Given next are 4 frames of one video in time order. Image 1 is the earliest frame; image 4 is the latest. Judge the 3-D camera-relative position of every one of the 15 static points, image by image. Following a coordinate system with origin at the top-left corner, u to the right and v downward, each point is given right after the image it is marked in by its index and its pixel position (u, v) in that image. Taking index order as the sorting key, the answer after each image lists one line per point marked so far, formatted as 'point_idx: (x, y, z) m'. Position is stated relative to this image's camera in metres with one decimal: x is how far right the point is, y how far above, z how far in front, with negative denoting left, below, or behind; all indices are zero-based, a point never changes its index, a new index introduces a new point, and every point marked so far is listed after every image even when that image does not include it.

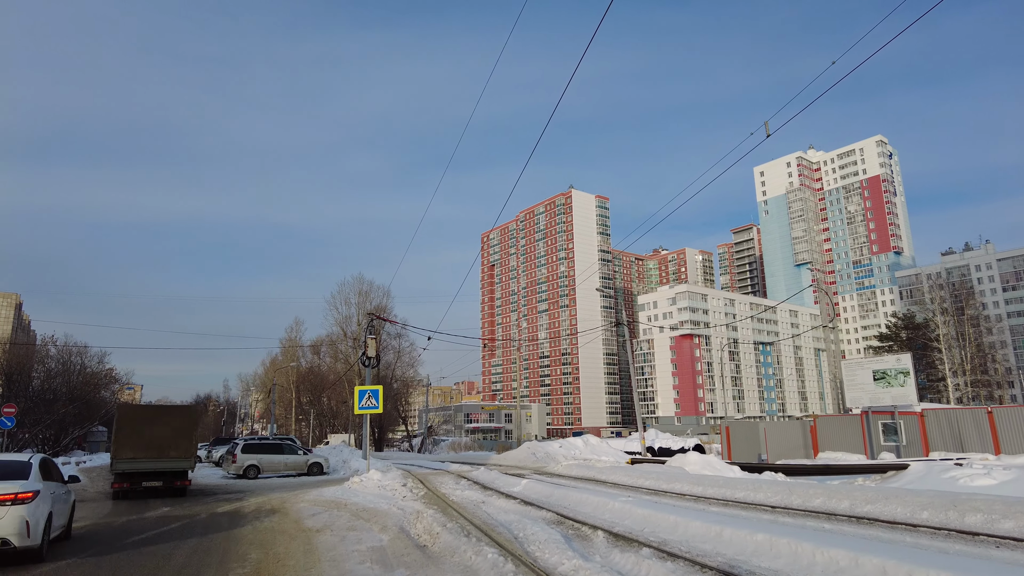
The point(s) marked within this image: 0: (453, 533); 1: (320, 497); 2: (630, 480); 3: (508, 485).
0: (-0.7, -2.8, +6.6) m
1: (-4.0, -4.4, +12.1) m
2: (+2.6, -4.2, +12.7) m
3: (-0.1, -4.2, +12.4) m
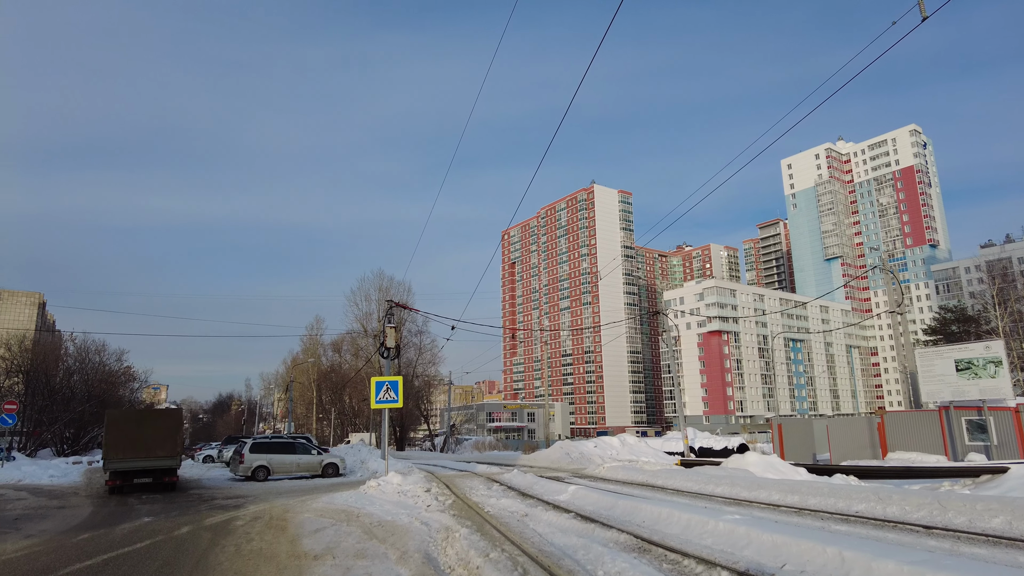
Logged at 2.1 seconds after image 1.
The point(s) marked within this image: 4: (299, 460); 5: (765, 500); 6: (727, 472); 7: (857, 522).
0: (-0.1, -2.3, +4.7) m
1: (-3.2, -3.9, +10.3) m
2: (+3.4, -3.6, +10.6) m
3: (+0.7, -3.7, +10.4) m
4: (-6.7, -5.4, +18.2) m
5: (+3.8, -3.2, +8.7) m
6: (+4.9, -4.2, +13.2) m
7: (+3.9, -2.7, +6.6) m
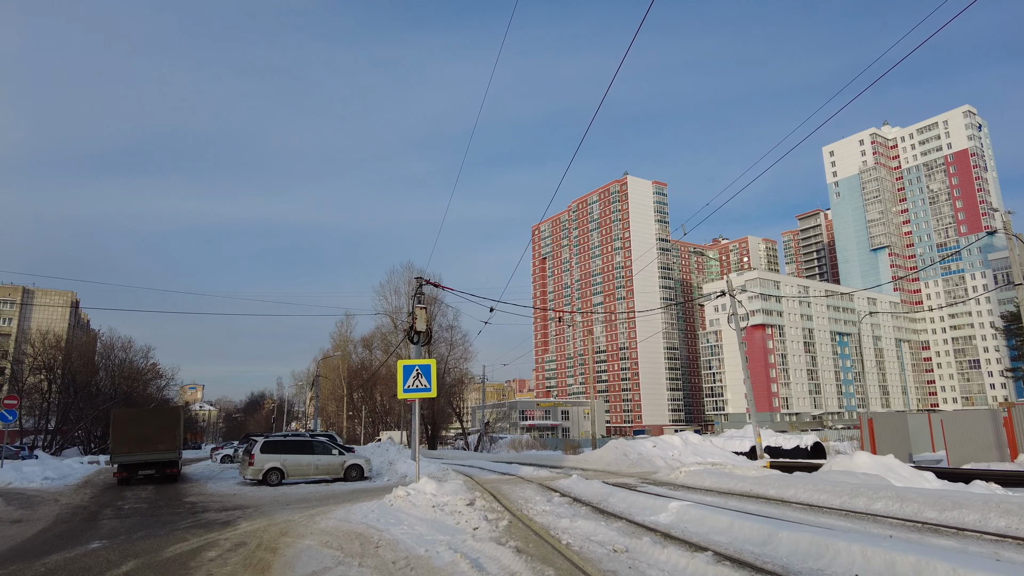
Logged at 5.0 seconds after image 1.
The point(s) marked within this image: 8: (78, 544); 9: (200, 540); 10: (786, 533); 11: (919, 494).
0: (+0.6, -1.5, +1.9) m
1: (-2.3, -3.1, +7.7) m
2: (+4.4, -2.8, +7.7) m
3: (+1.7, -2.9, +7.6) m
4: (-5.3, -4.7, +15.8) m
5: (+4.7, -2.4, +5.7) m
6: (+6.0, -3.3, +10.2) m
7: (+4.7, -1.9, +3.7) m
8: (-5.4, -3.2, +7.2) m
9: (-3.8, -3.1, +7.2) m
10: (+2.3, -2.1, +5.0) m
11: (+5.1, -2.6, +7.3) m
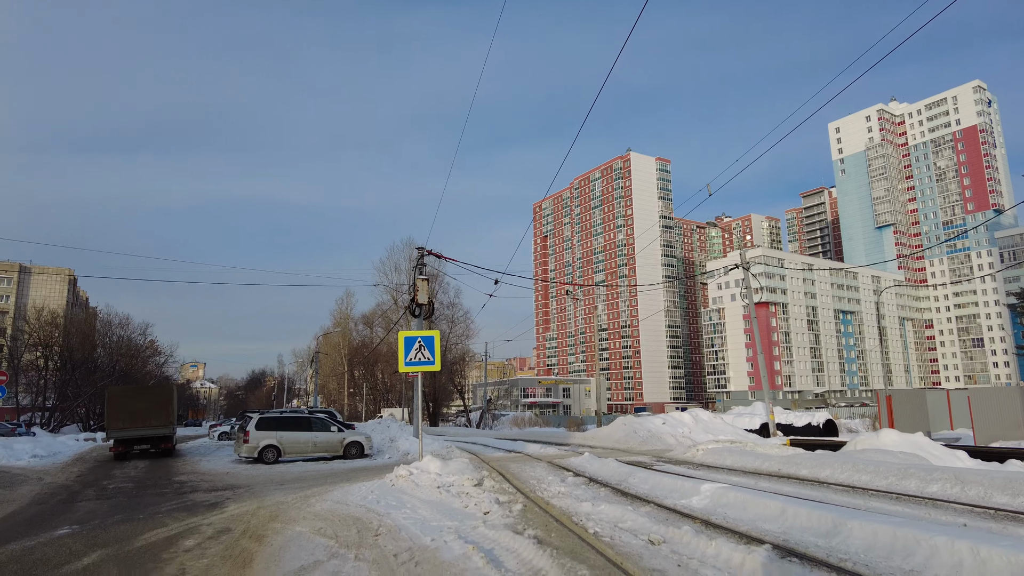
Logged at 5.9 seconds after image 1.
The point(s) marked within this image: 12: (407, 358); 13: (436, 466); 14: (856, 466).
0: (+0.7, -1.2, +1.2) m
1: (-2.1, -2.6, +7.0) m
2: (+4.6, -2.3, +6.9) m
3: (+1.9, -2.4, +6.9) m
4: (-5.1, -3.9, +15.1) m
5: (+4.8, -2.0, +5.0) m
6: (+6.2, -2.8, +9.5) m
7: (+4.8, -1.5, +2.9) m
8: (-5.3, -2.7, +6.5) m
9: (-3.7, -2.6, +6.5) m
10: (+2.5, -1.7, +4.2) m
11: (+5.3, -2.1, +6.5) m
12: (-2.0, -1.4, +11.2) m
13: (-1.2, -2.8, +9.0) m
14: (+4.9, -2.6, +8.3) m
